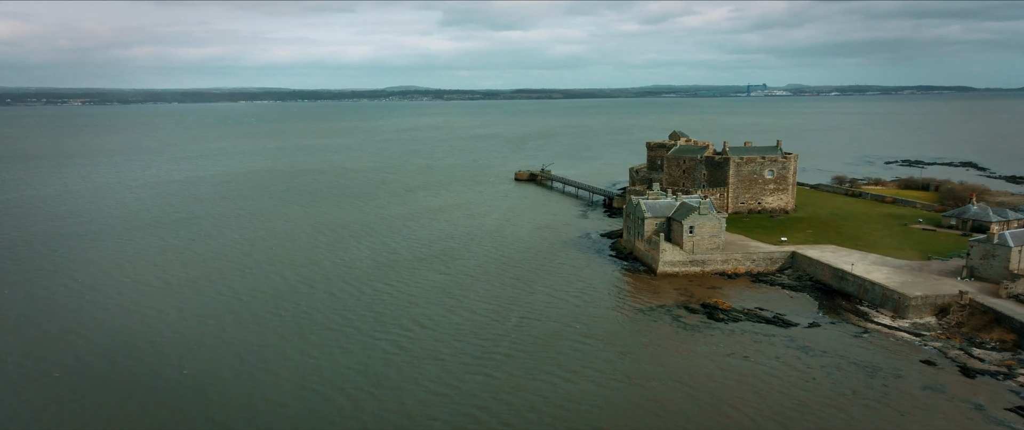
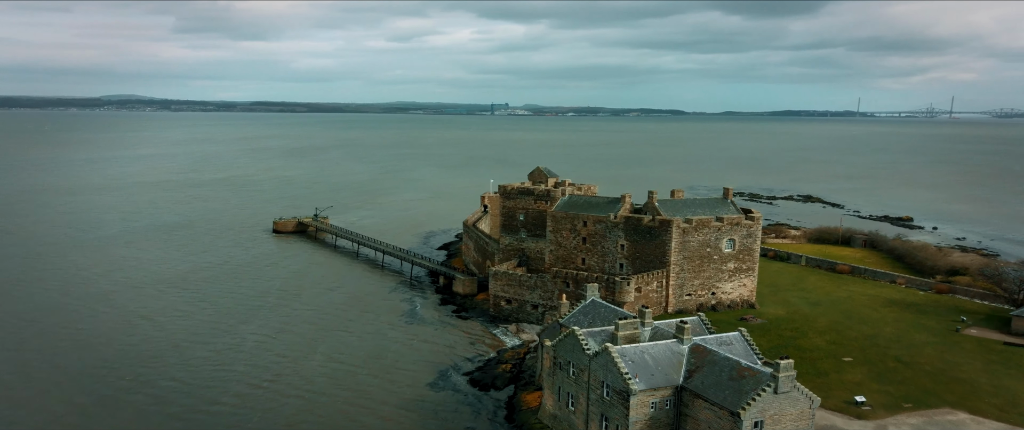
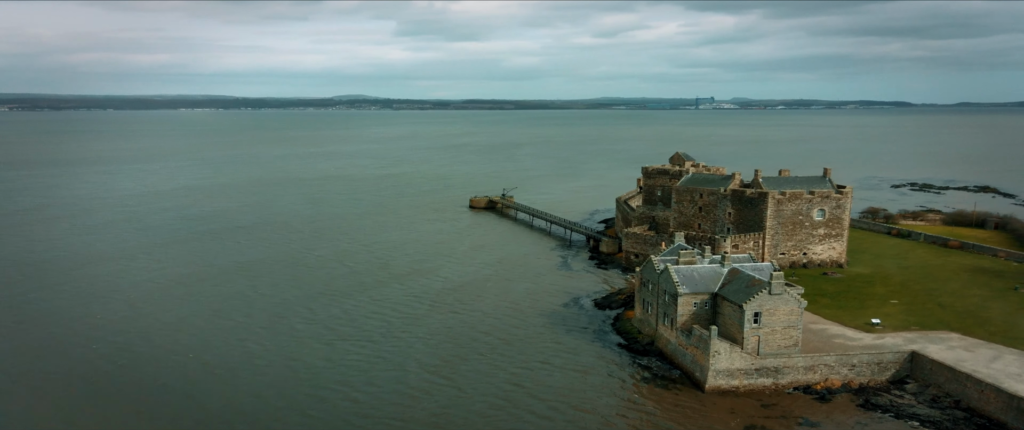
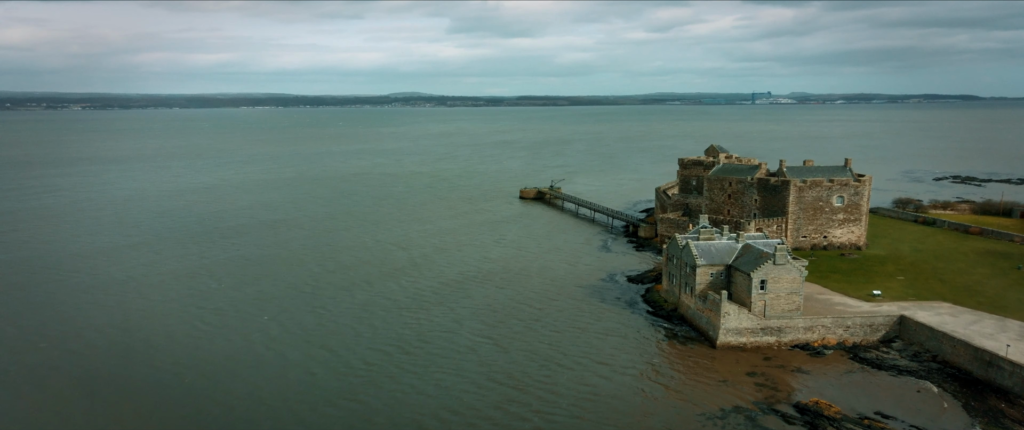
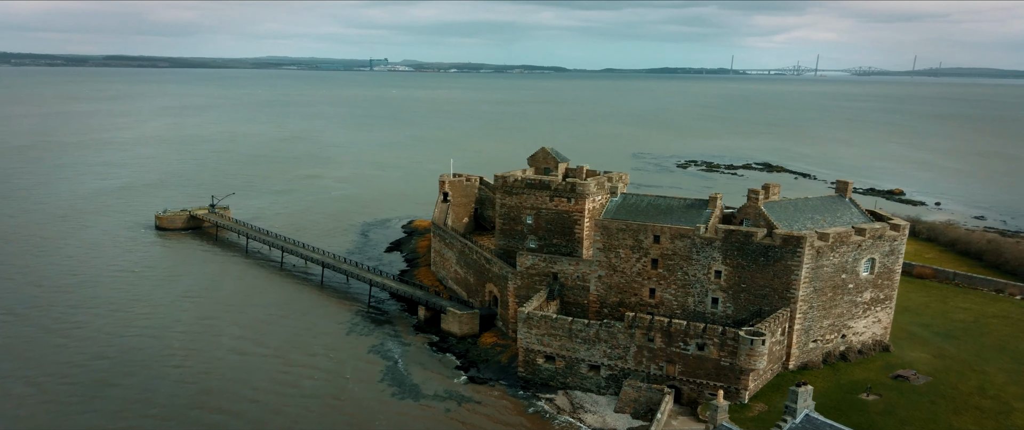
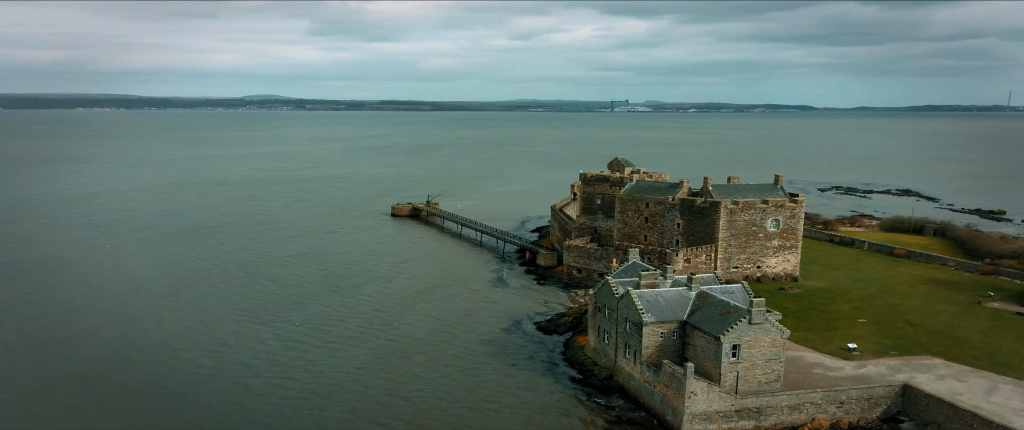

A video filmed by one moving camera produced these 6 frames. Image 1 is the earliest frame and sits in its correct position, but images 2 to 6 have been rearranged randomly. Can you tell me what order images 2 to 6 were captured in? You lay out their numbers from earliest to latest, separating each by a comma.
4, 3, 6, 2, 5
